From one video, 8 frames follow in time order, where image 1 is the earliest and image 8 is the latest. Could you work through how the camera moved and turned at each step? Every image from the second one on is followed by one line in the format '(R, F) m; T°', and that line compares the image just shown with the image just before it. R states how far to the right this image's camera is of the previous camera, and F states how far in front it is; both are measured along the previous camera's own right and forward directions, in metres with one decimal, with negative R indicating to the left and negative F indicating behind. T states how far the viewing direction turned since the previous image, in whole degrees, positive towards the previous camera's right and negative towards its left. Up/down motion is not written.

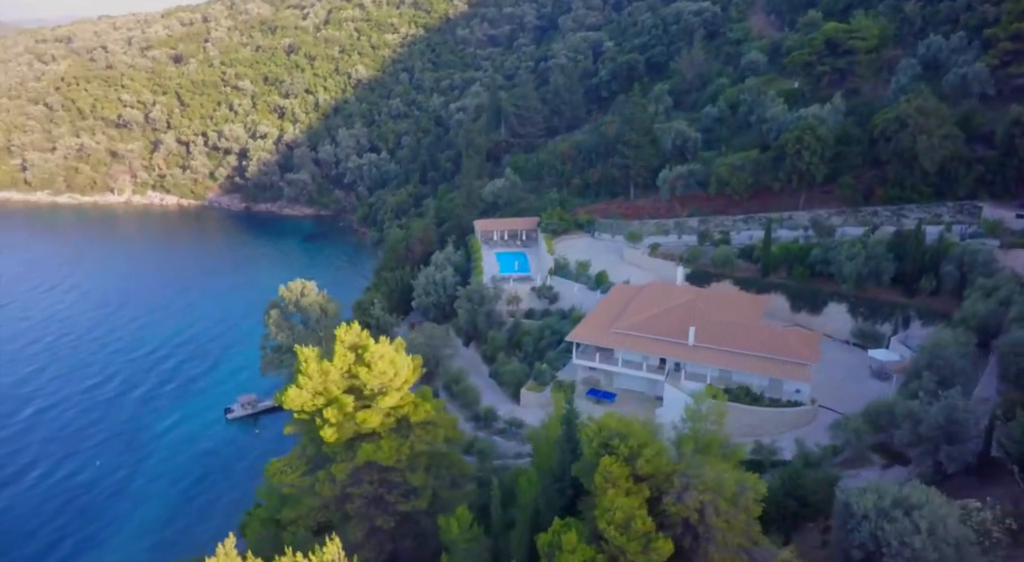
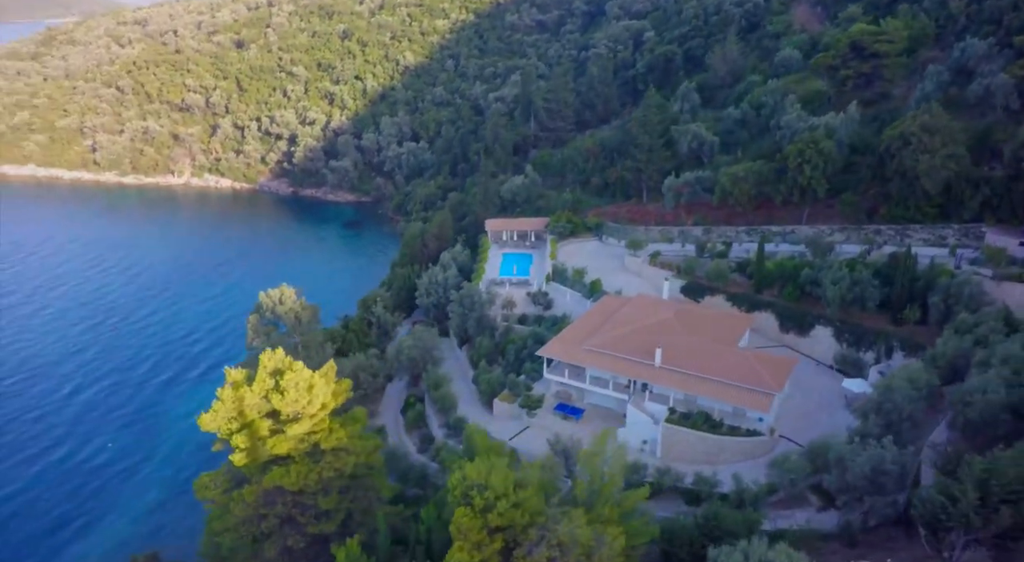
(+5.1, -0.3) m; -6°
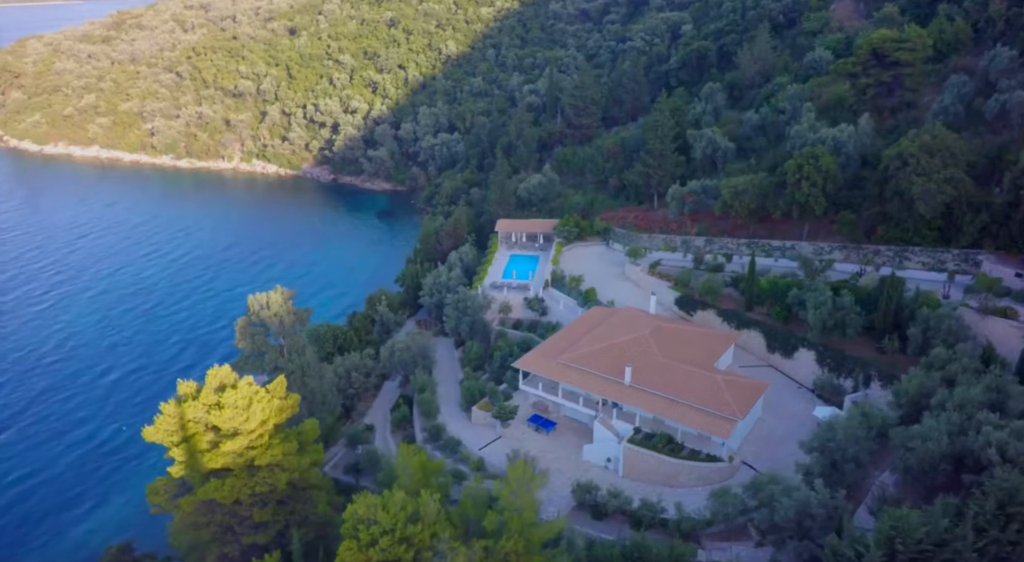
(+4.4, -0.4) m; -5°
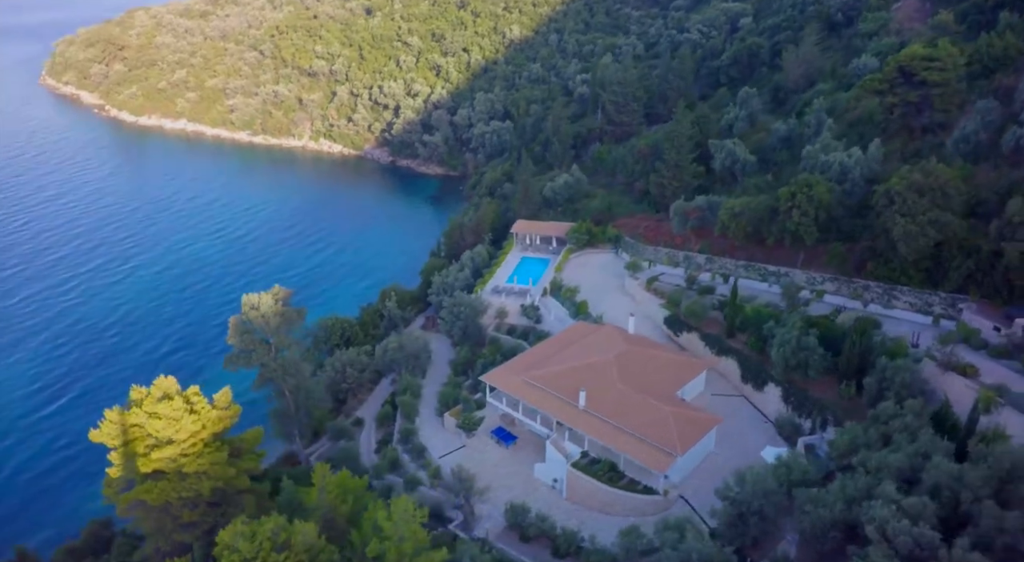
(+6.4, -0.6) m; -8°
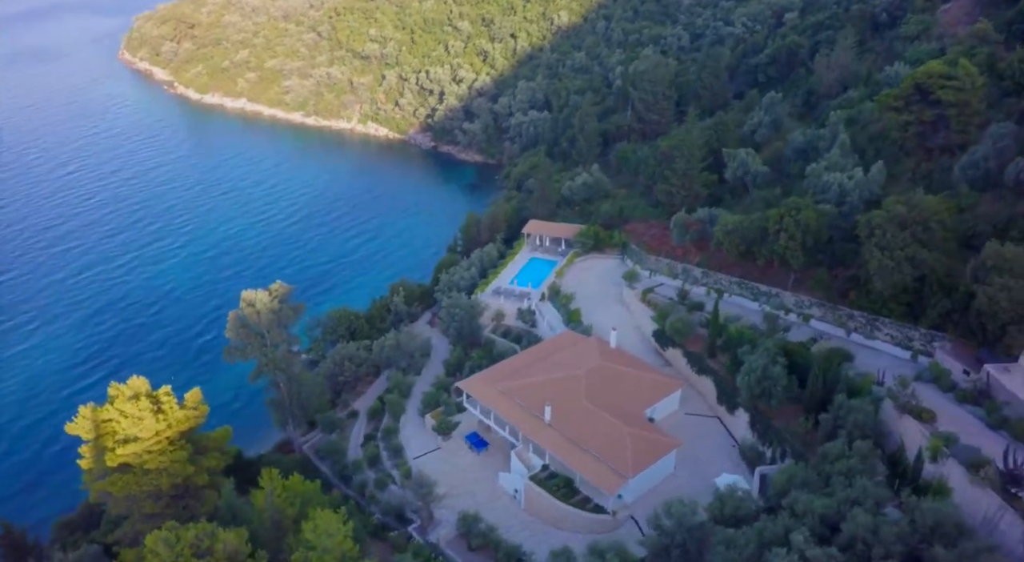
(+4.8, -0.6) m; -6°
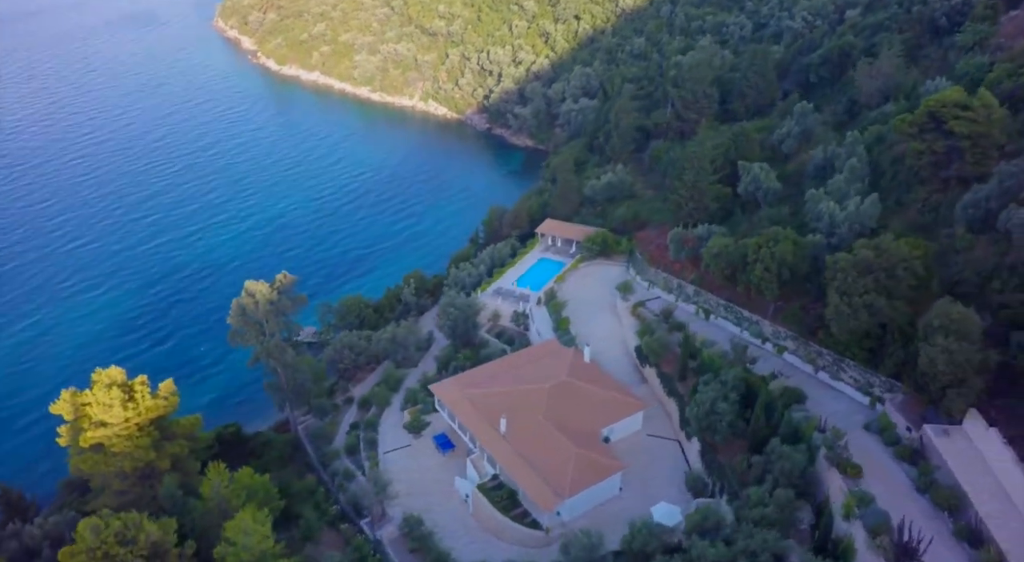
(+6.2, -0.7) m; -7°
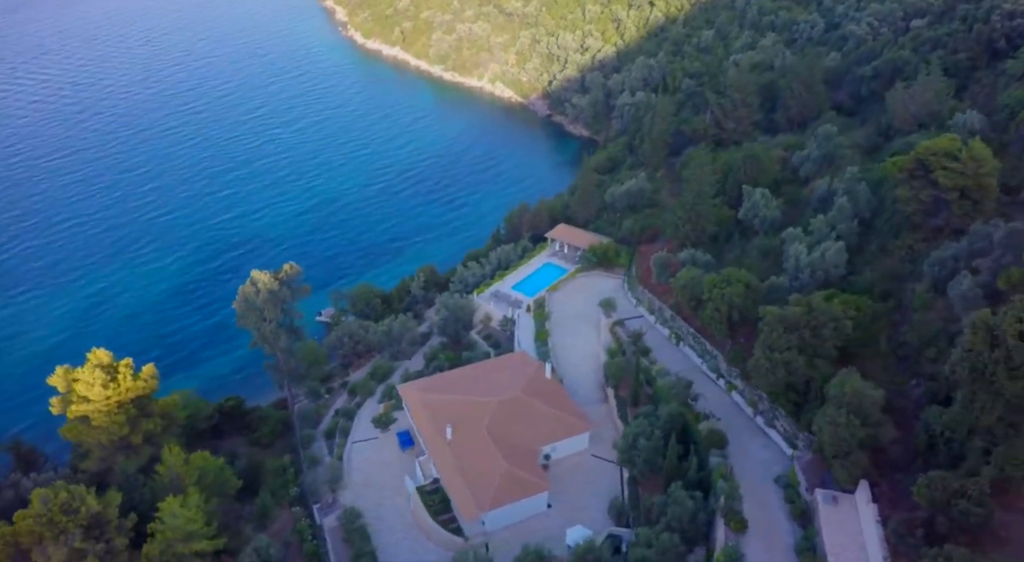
(+7.8, -1.3) m; -8°
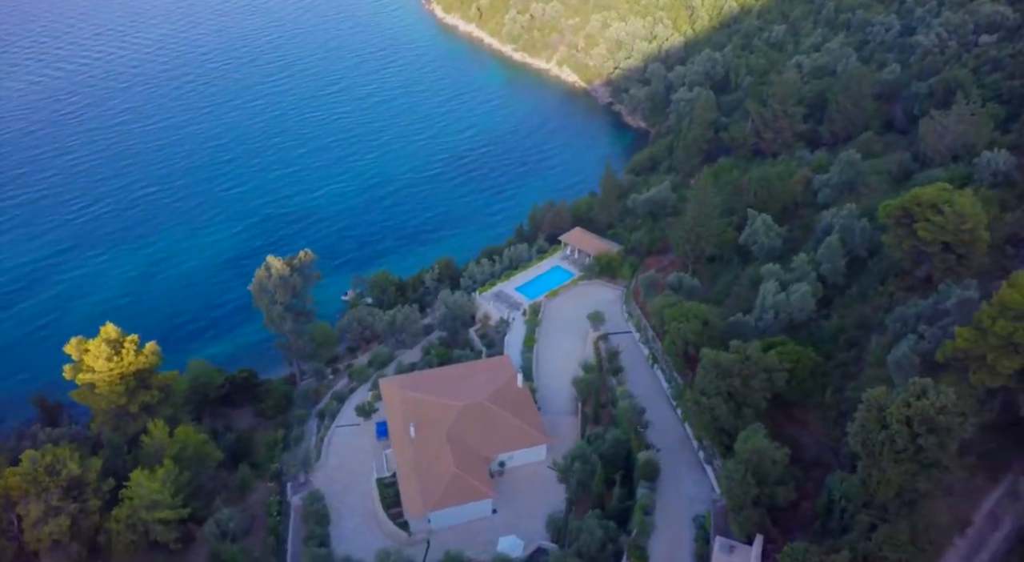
(+7.0, -1.1) m; -8°
